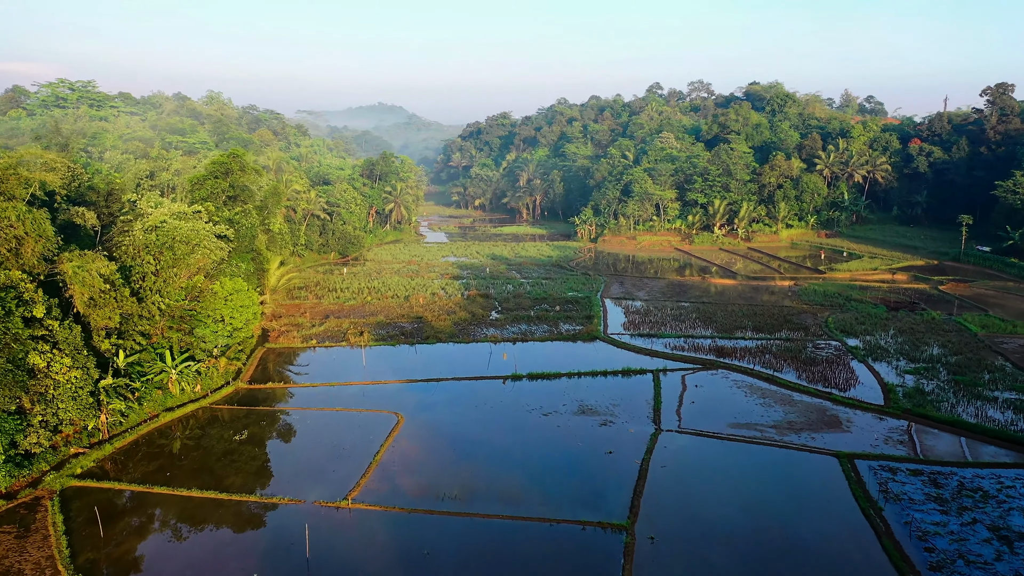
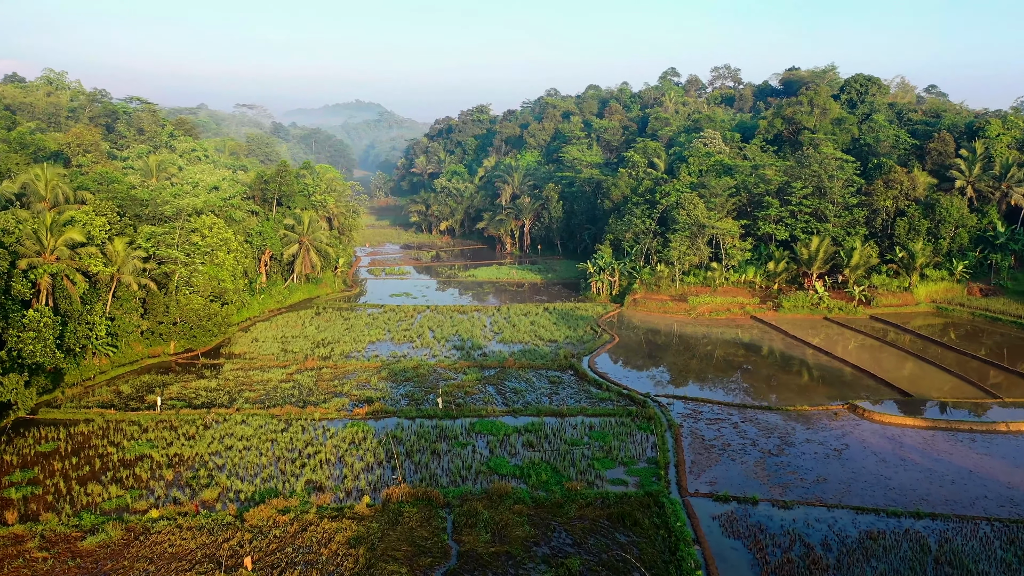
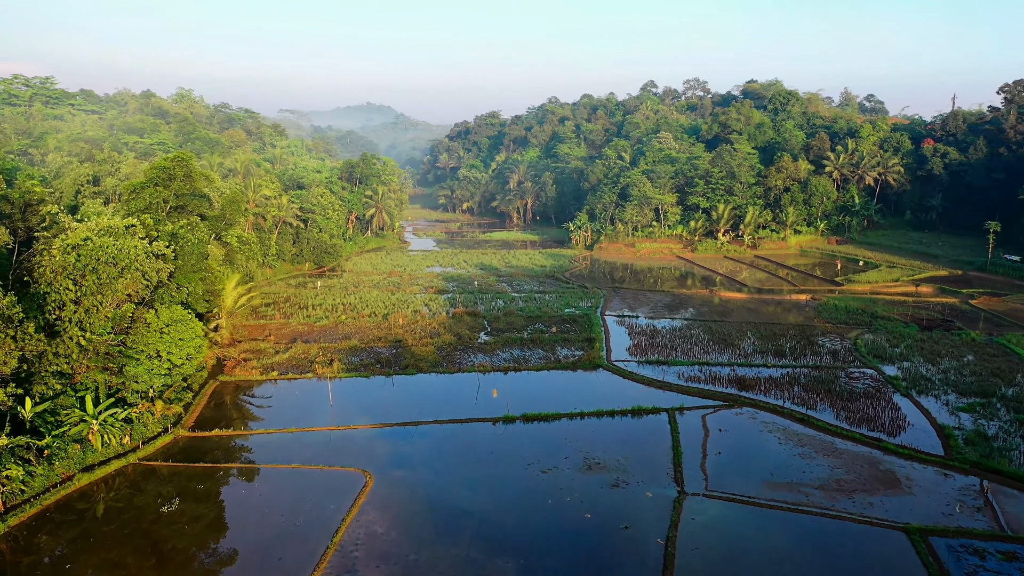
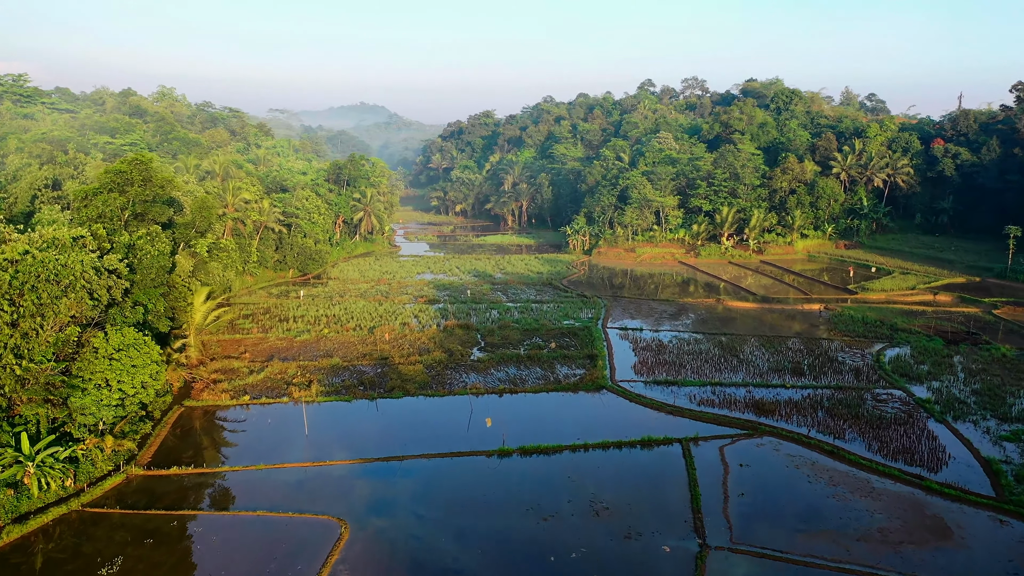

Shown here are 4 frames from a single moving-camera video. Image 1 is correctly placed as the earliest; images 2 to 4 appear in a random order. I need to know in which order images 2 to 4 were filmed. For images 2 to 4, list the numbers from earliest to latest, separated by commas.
3, 4, 2
